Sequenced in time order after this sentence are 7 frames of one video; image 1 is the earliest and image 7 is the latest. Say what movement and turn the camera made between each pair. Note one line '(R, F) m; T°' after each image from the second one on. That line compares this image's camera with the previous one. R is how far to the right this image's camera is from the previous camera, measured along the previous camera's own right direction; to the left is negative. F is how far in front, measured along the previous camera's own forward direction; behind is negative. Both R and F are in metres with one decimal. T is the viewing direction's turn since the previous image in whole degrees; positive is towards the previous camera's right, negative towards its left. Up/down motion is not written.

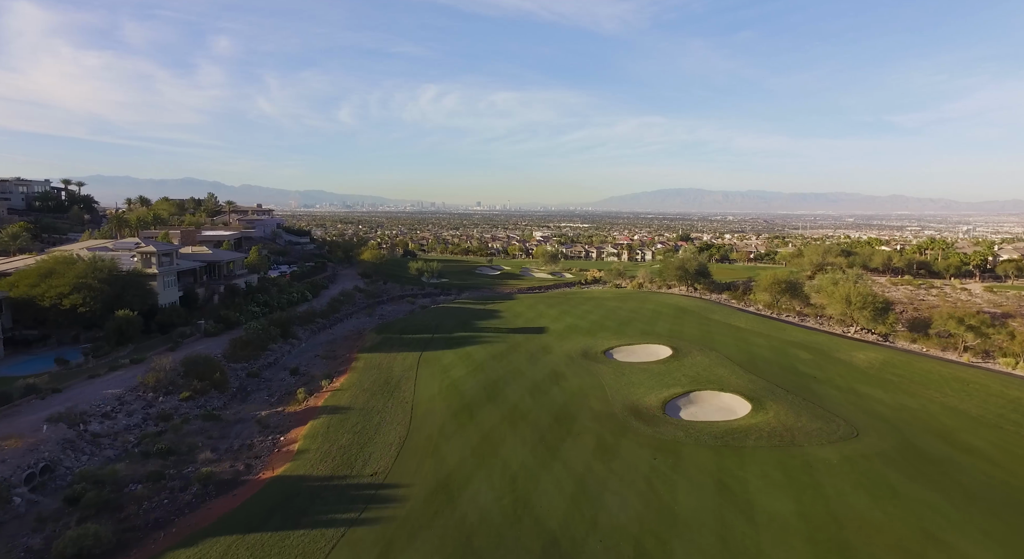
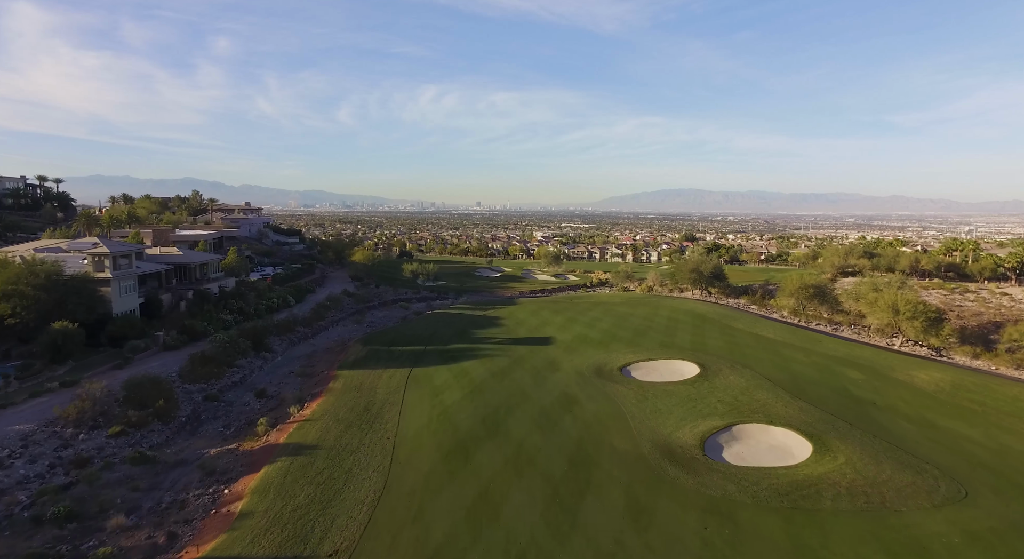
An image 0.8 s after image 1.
(-0.2, +4.3) m; 0°
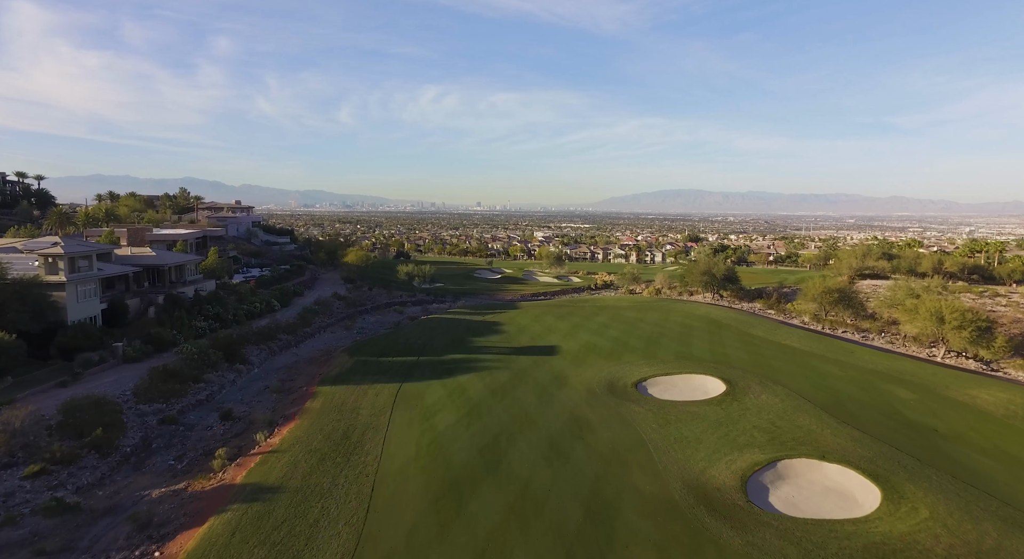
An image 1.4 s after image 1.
(-0.1, +3.3) m; 0°
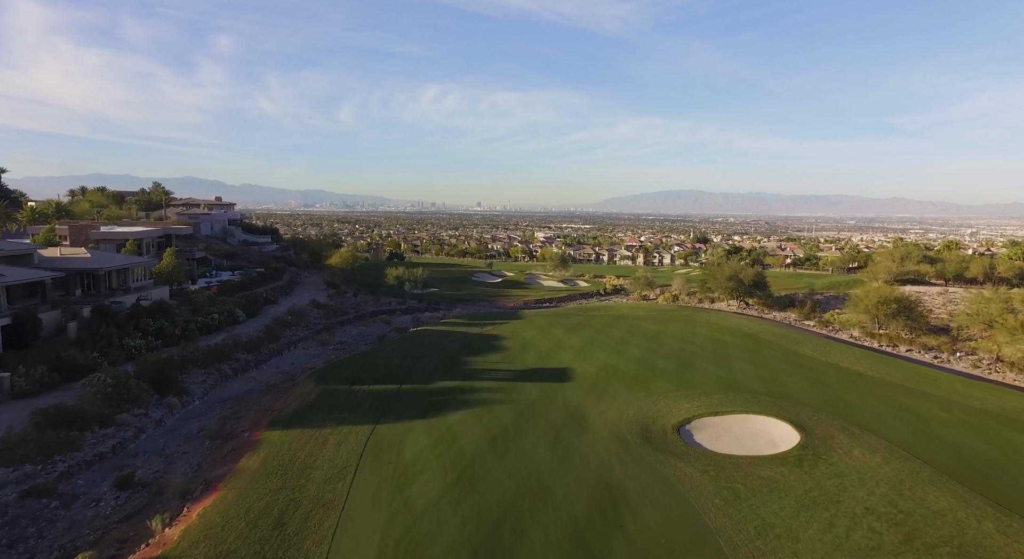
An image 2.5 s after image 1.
(-0.2, +6.1) m; 0°
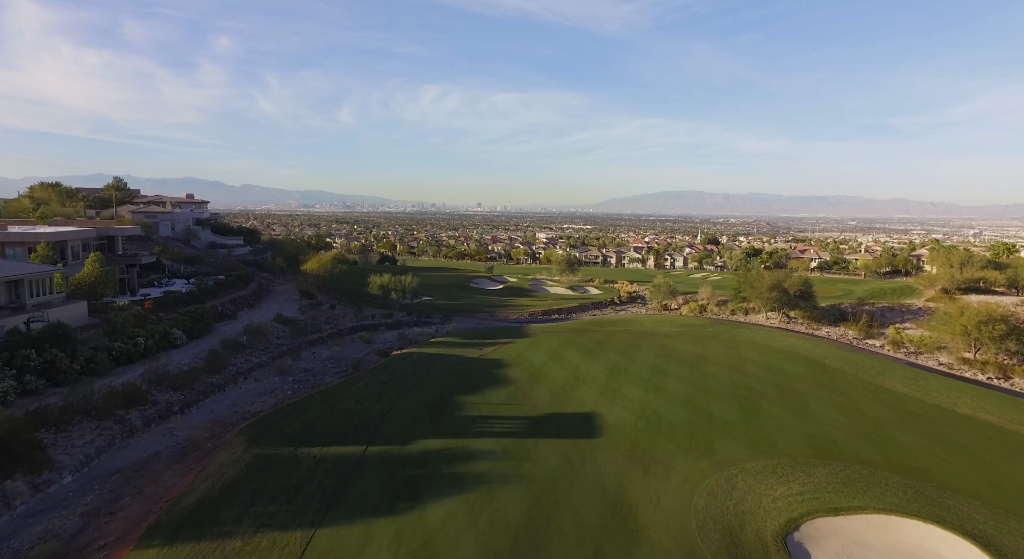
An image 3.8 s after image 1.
(-0.3, +7.5) m; 0°
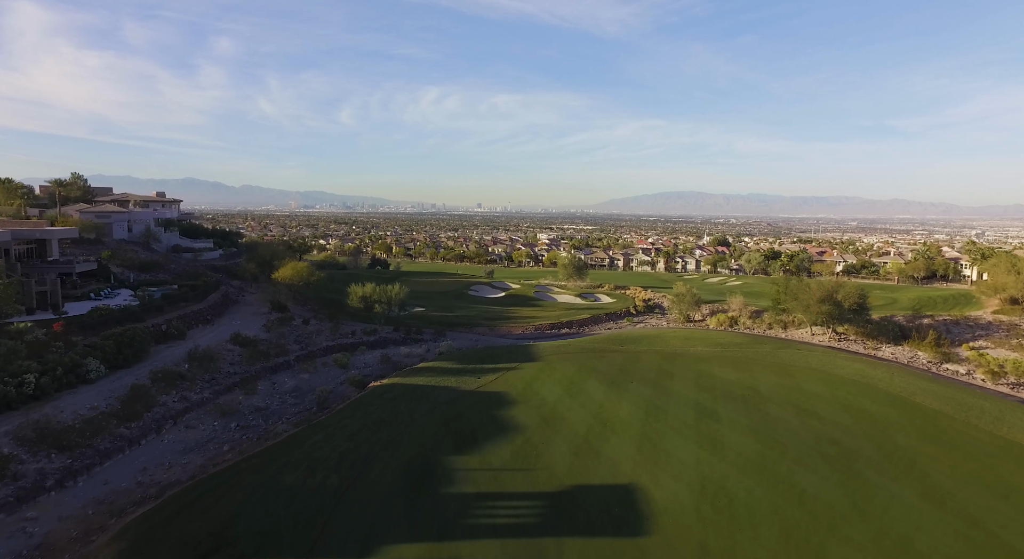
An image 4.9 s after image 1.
(-0.3, +6.5) m; 0°
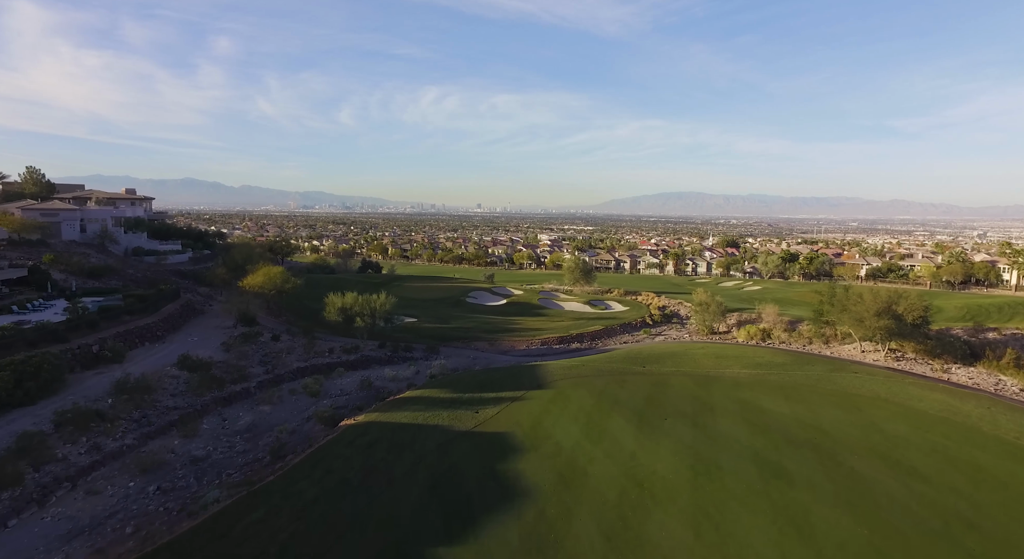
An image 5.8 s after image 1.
(-0.2, +5.4) m; 0°
